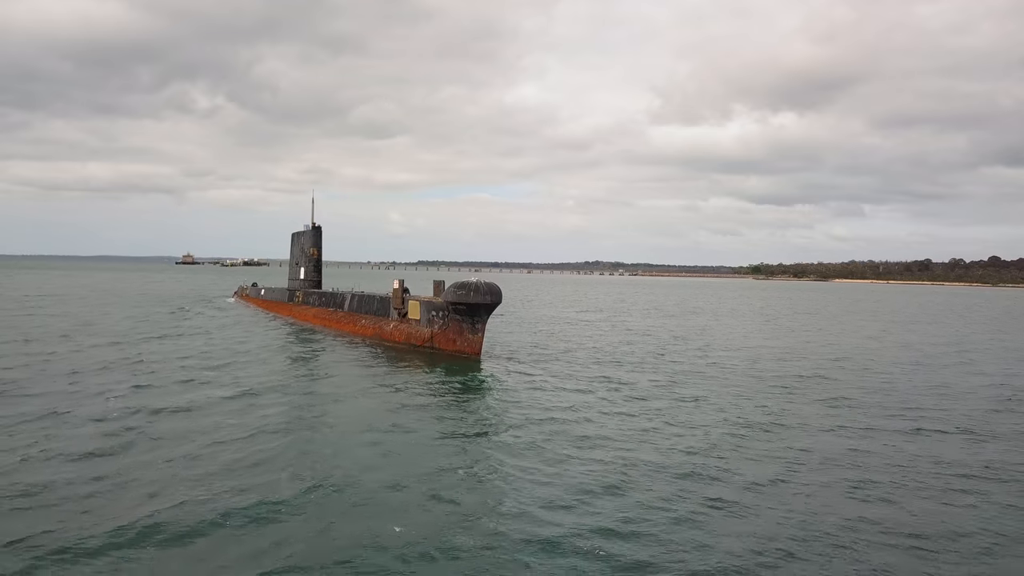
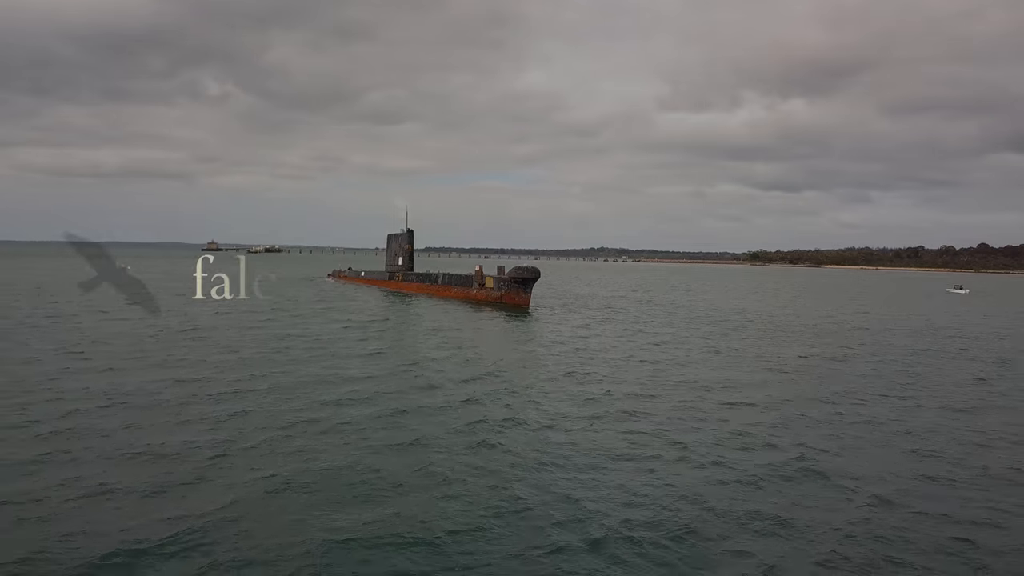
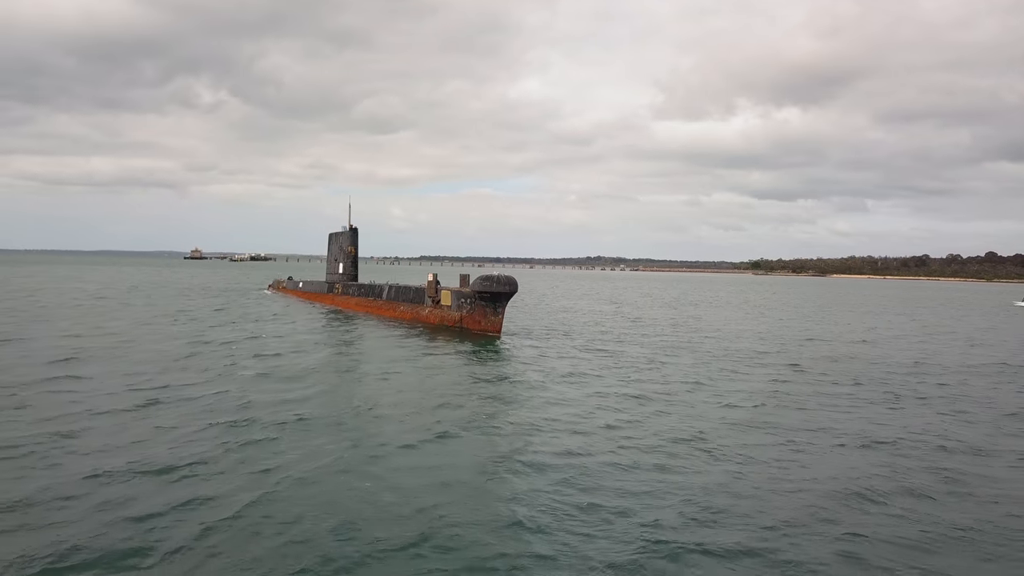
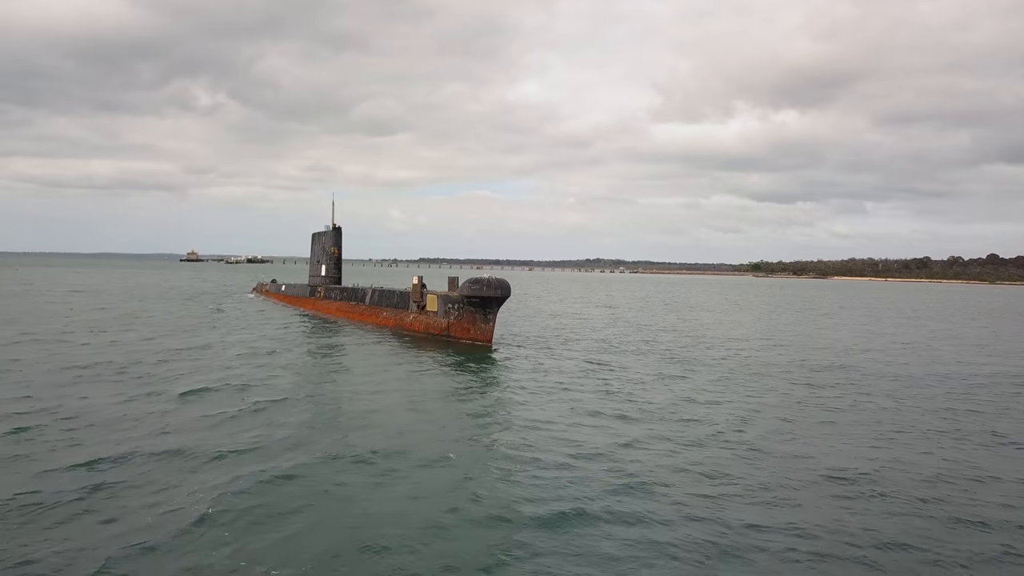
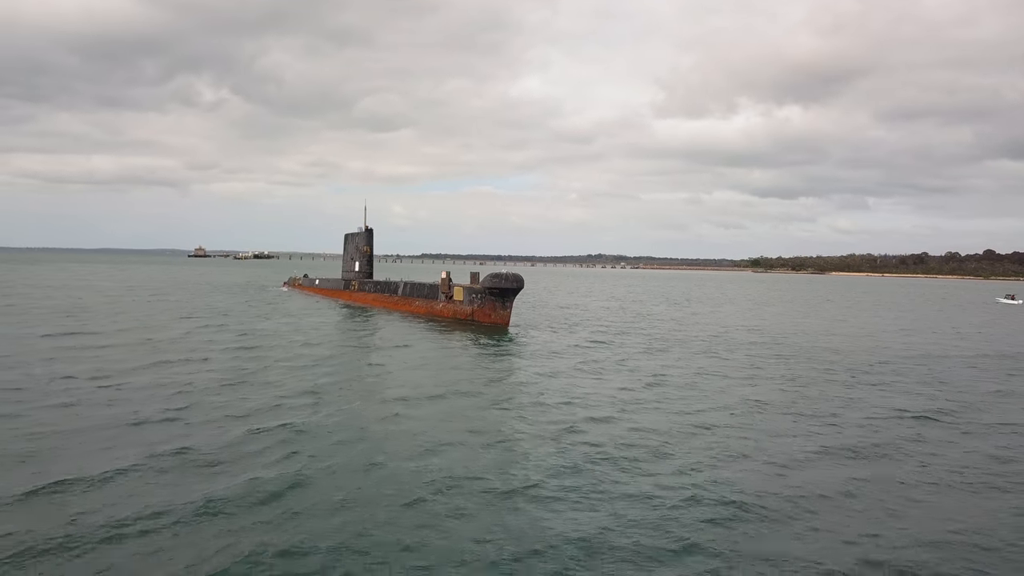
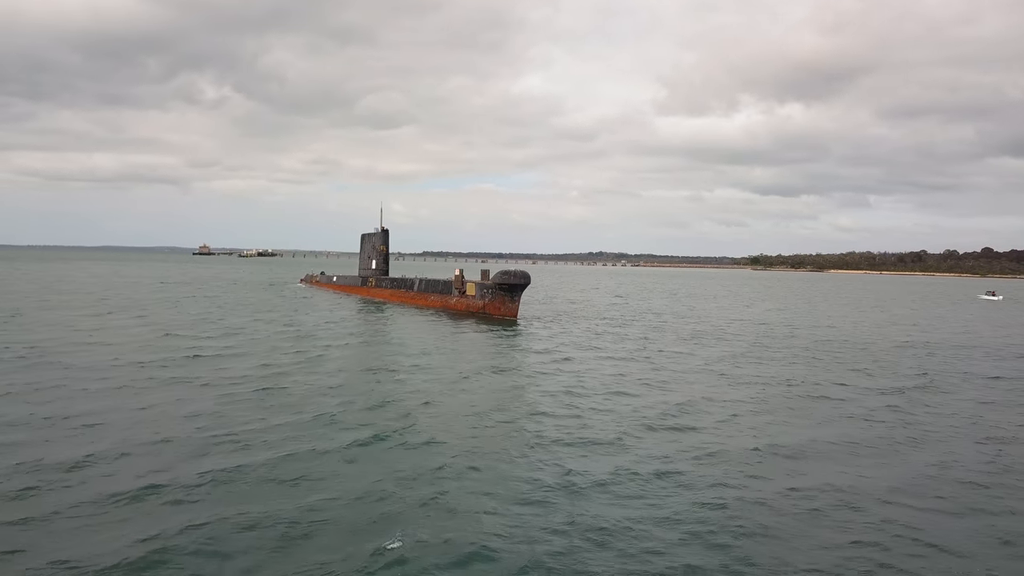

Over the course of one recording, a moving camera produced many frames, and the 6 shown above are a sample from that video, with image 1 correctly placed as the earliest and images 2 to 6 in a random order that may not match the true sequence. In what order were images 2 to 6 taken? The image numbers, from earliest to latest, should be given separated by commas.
4, 3, 5, 6, 2
